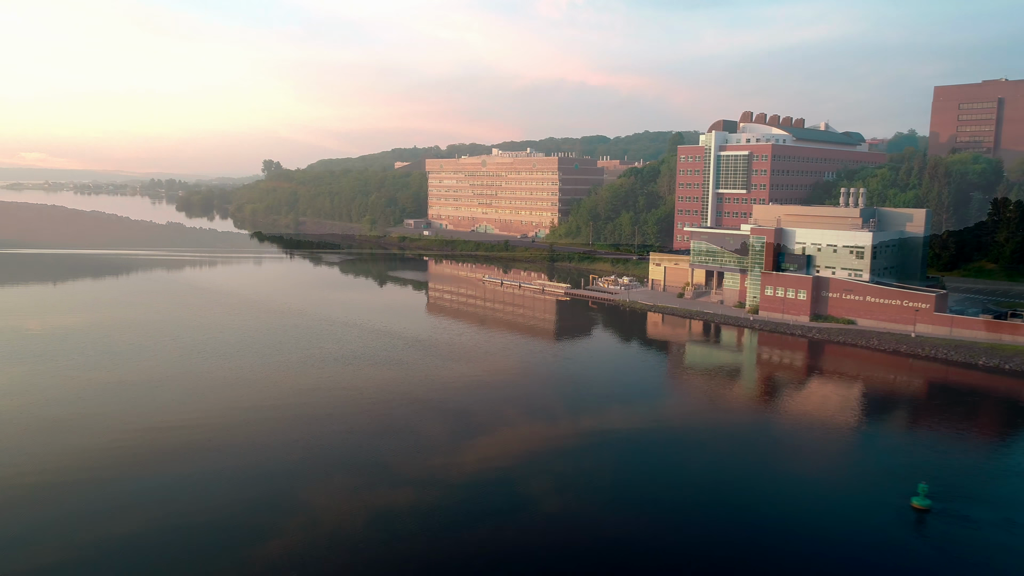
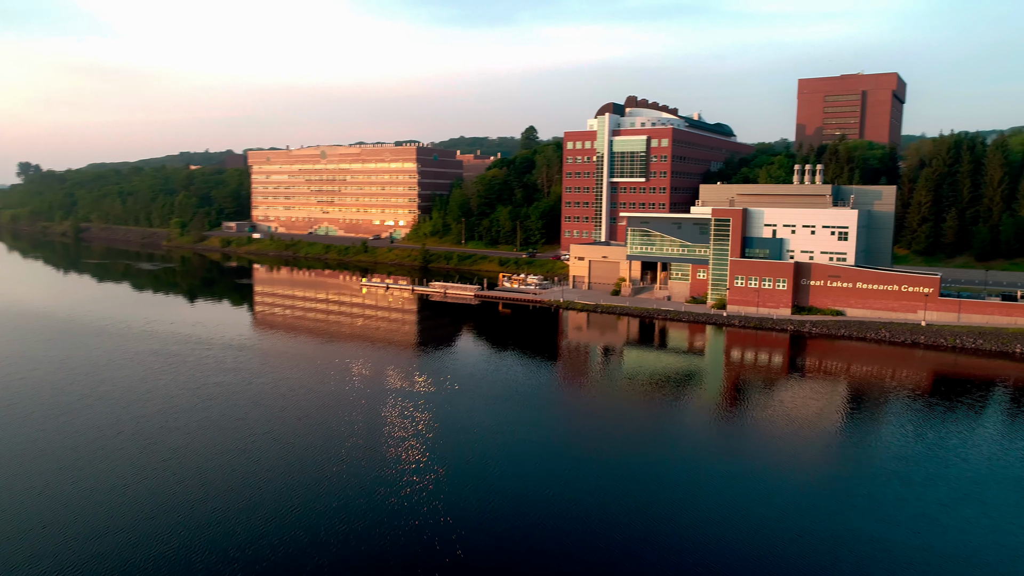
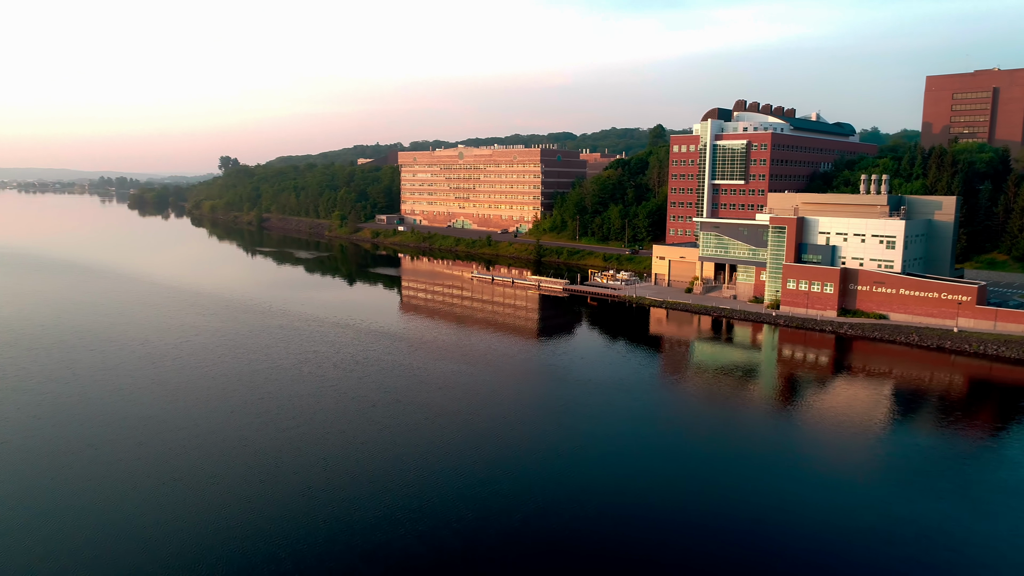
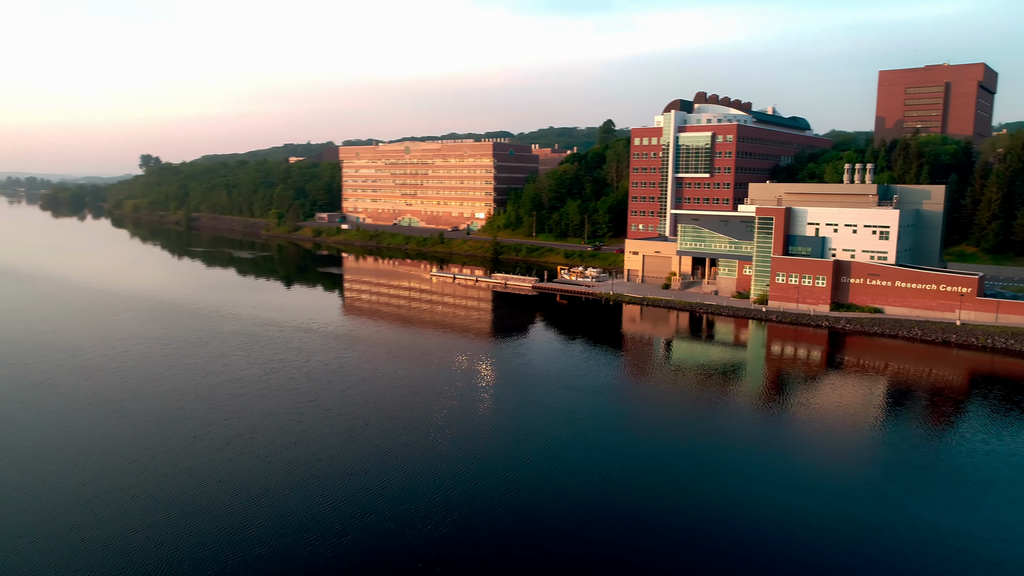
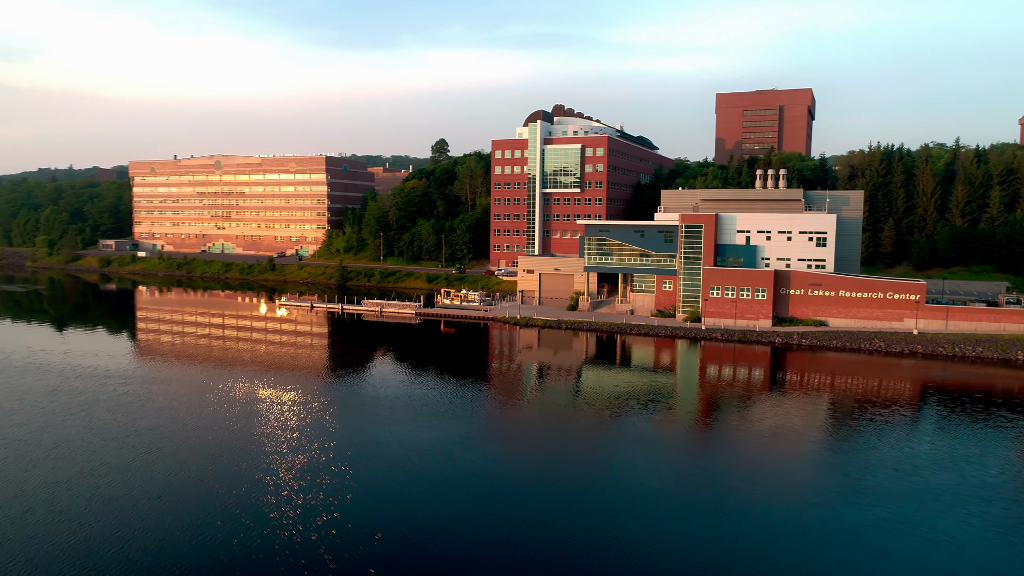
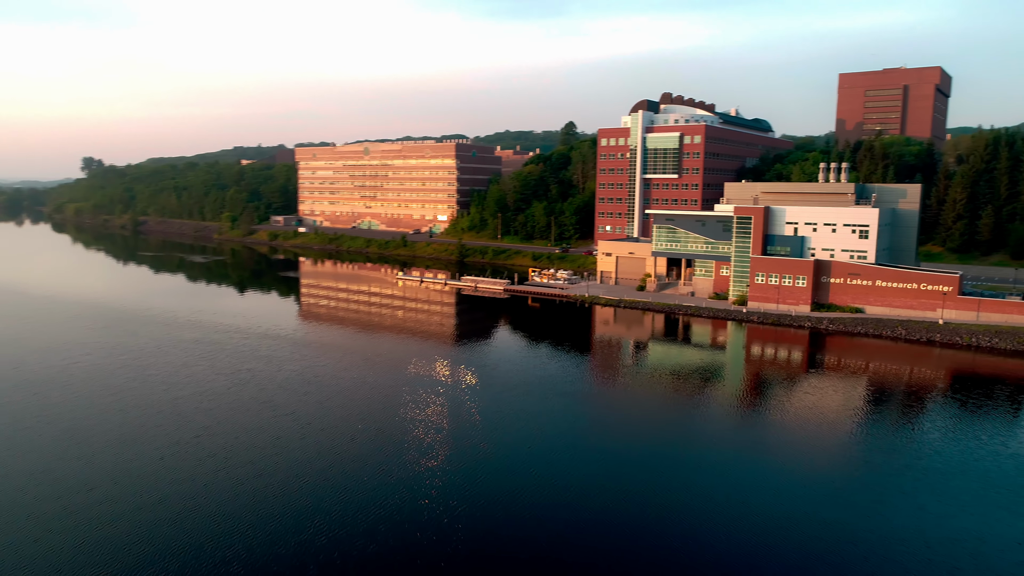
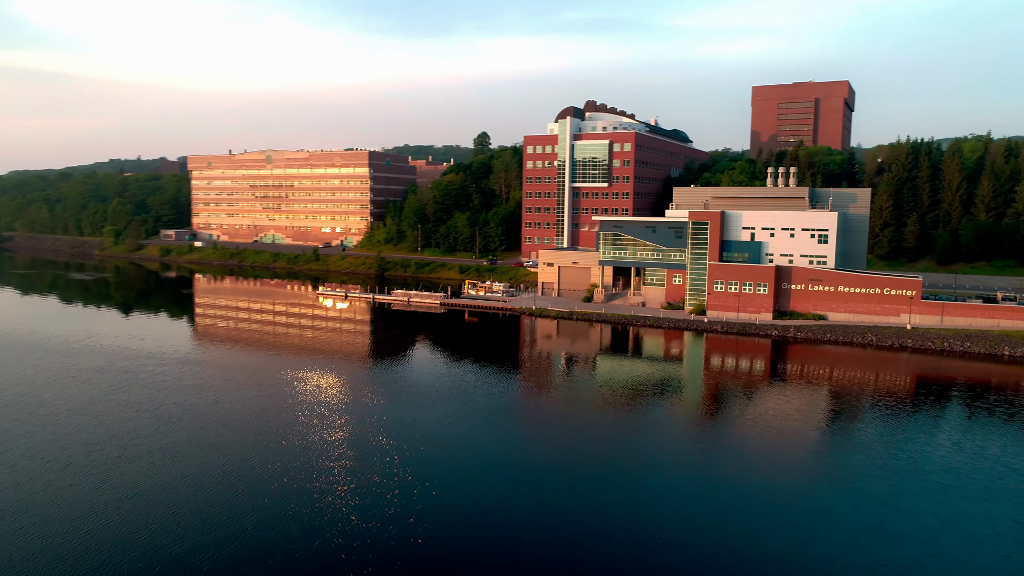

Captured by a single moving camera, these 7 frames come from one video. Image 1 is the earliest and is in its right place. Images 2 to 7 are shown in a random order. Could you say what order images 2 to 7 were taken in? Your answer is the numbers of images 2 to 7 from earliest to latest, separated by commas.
3, 4, 6, 2, 7, 5
